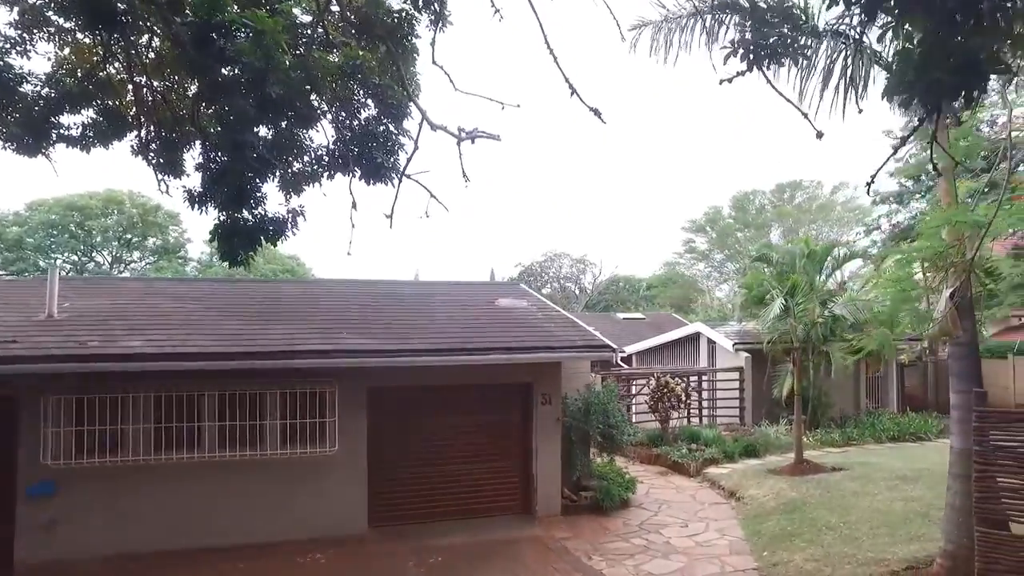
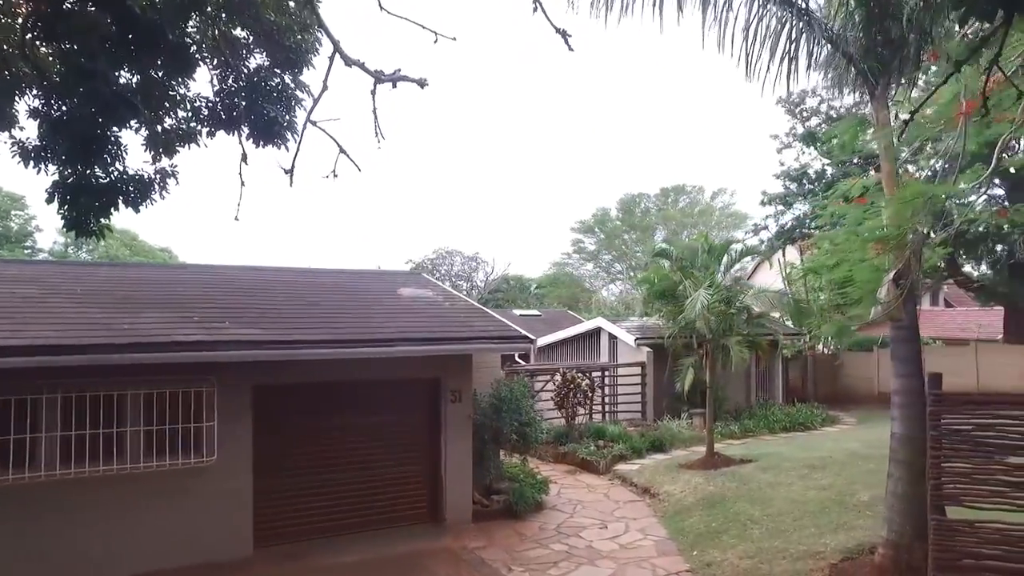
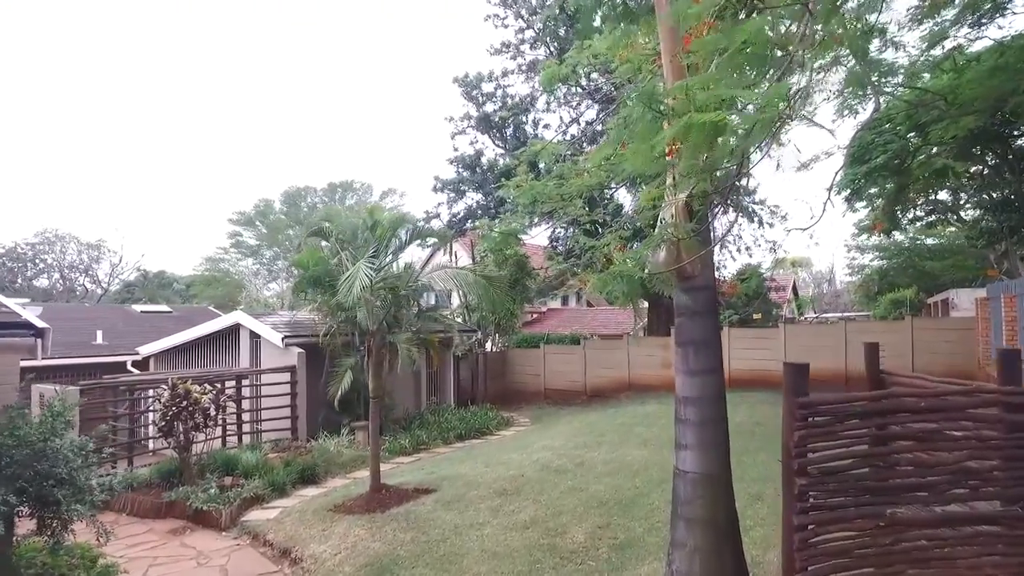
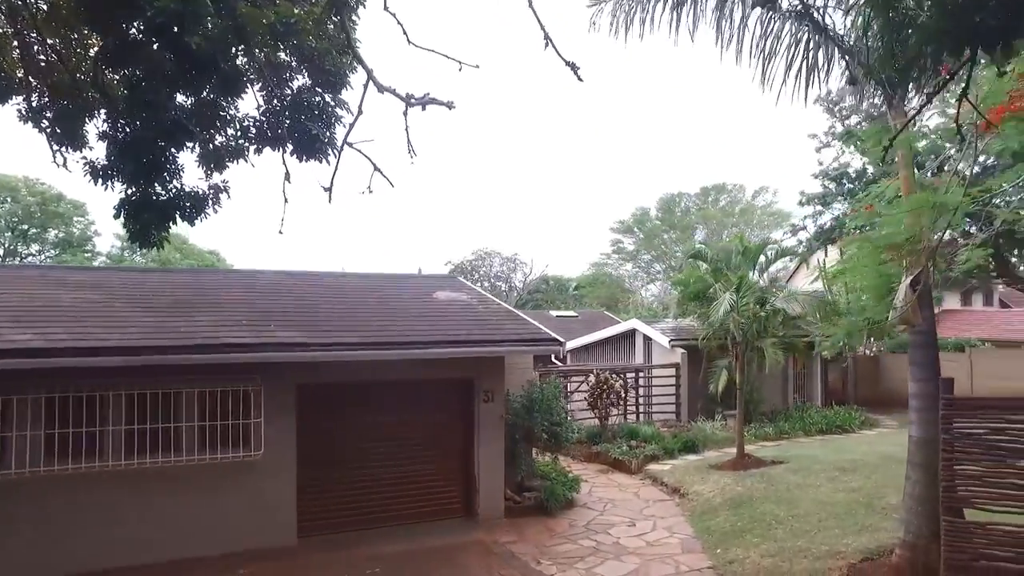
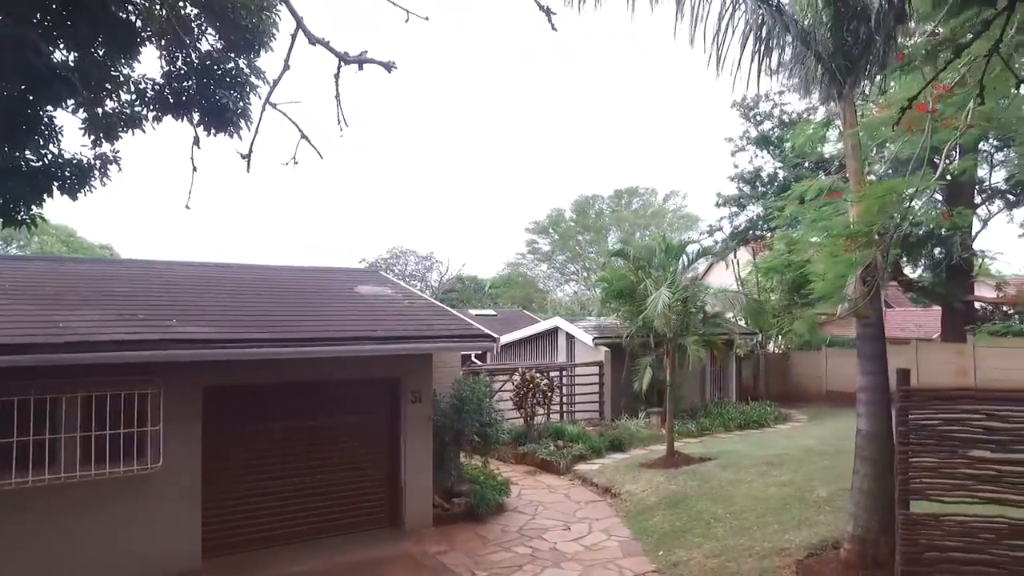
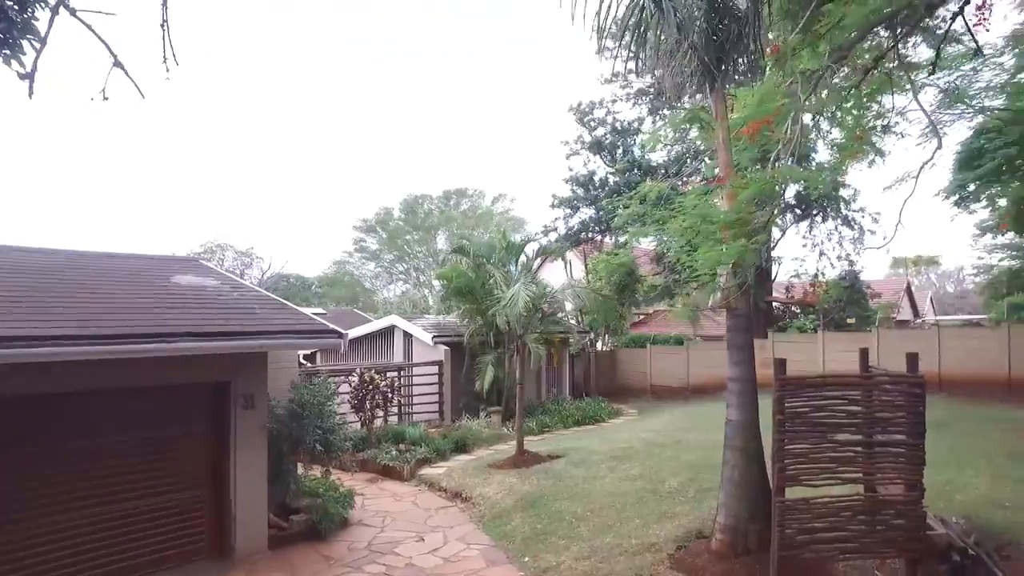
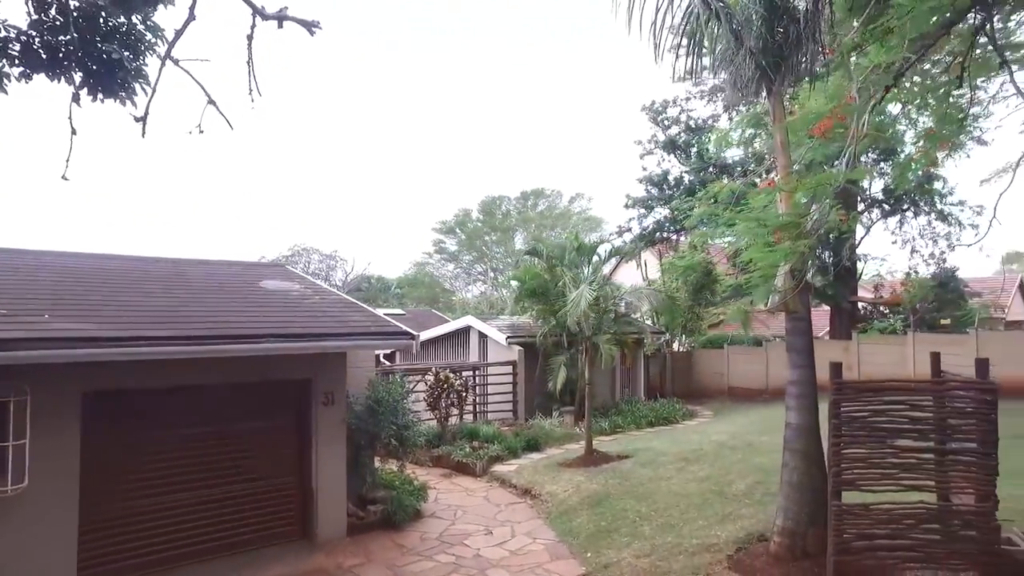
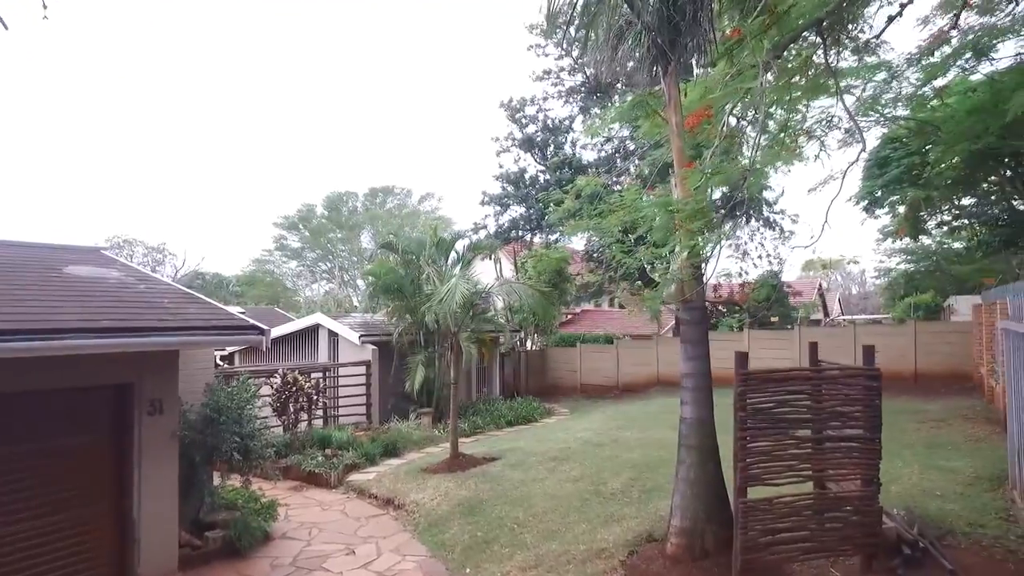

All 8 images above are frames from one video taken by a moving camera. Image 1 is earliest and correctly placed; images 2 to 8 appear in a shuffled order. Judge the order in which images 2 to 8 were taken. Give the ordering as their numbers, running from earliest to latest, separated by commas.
4, 2, 5, 7, 6, 8, 3
